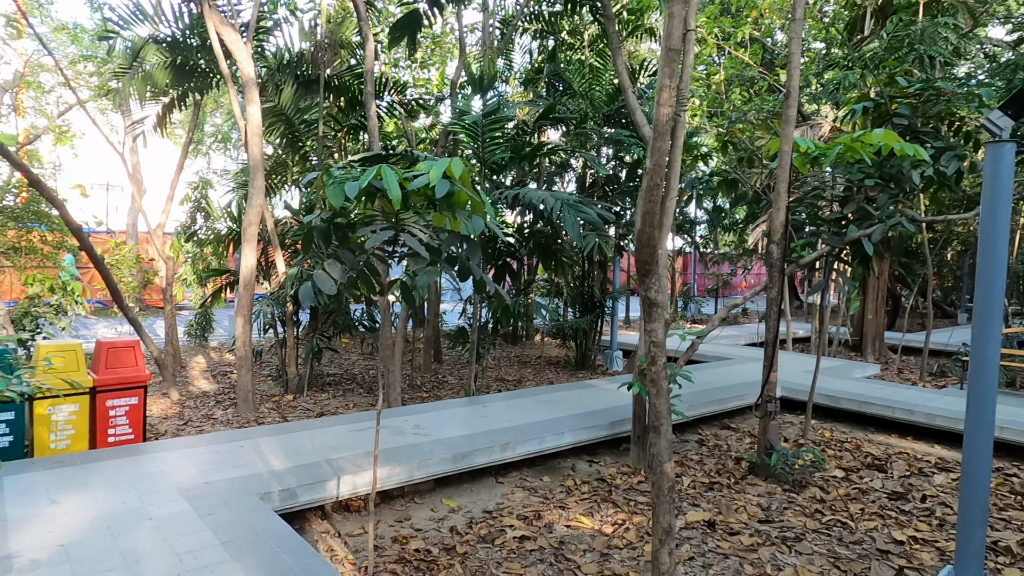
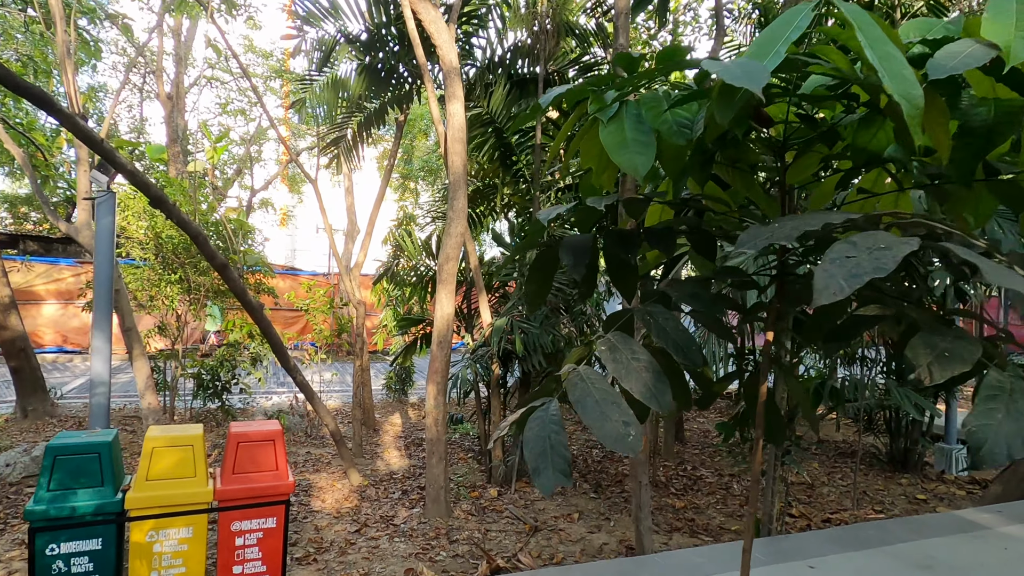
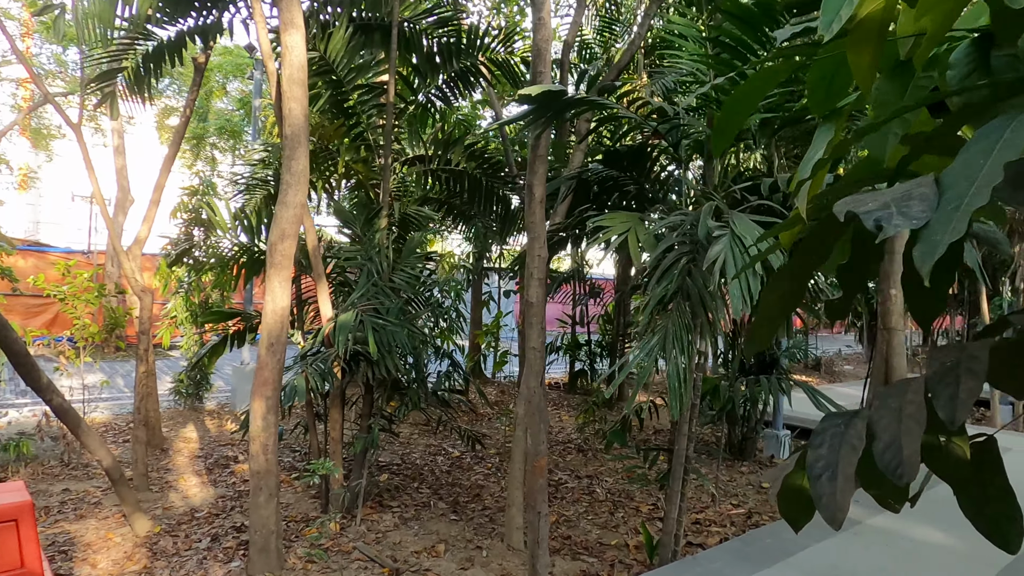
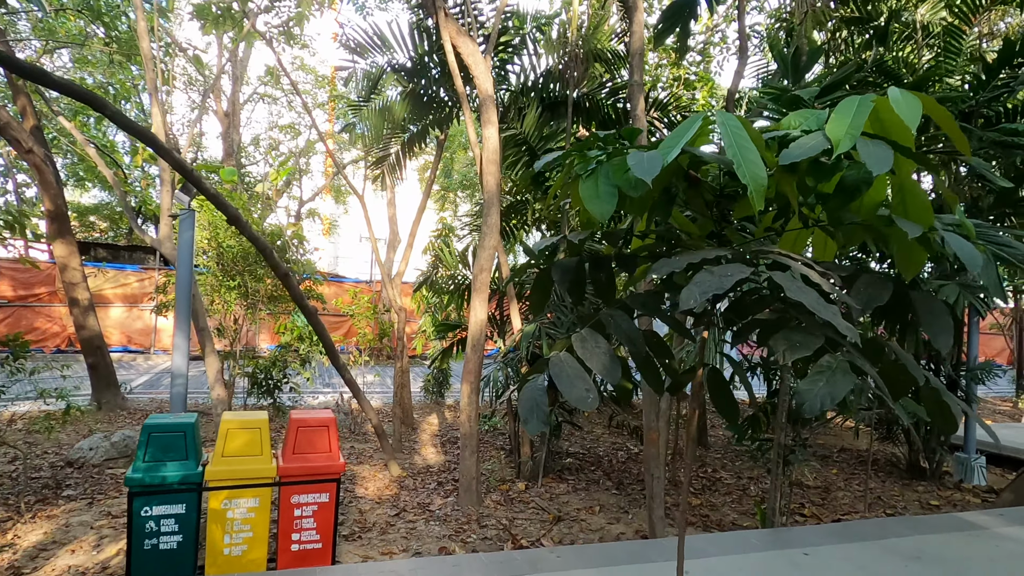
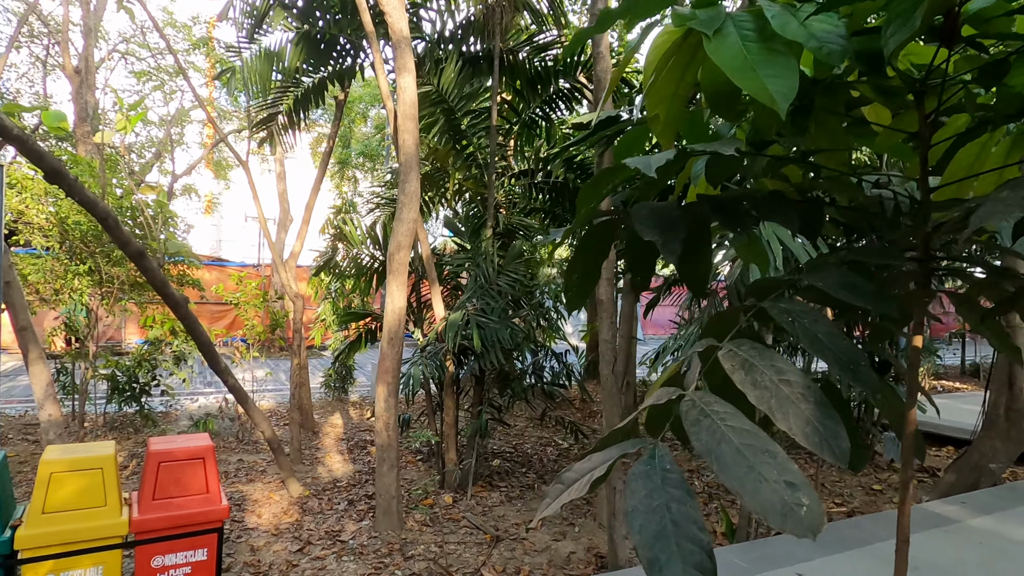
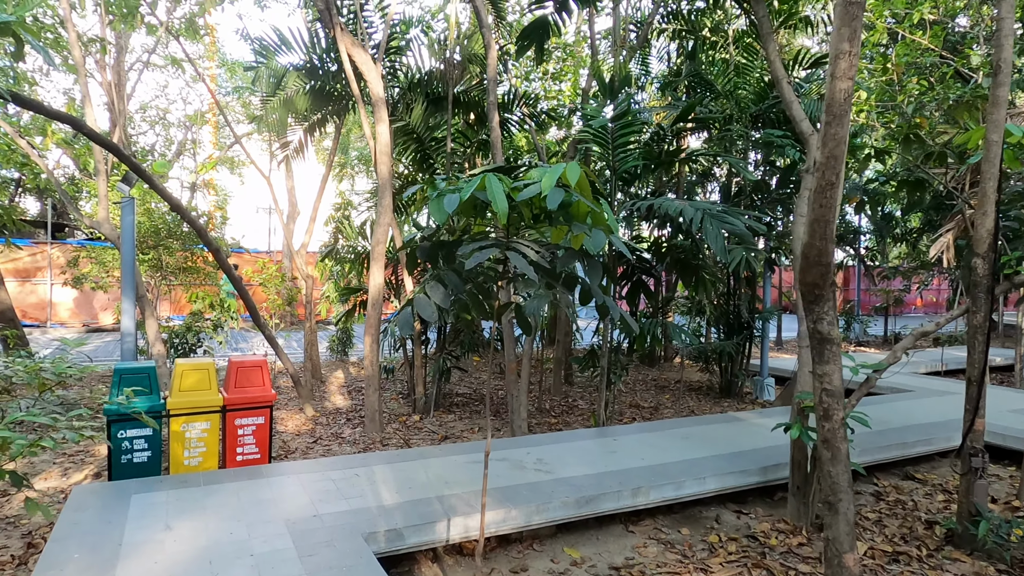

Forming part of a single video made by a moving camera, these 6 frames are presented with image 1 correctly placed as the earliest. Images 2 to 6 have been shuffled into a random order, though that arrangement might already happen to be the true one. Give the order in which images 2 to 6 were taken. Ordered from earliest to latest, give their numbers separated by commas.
6, 4, 2, 5, 3
